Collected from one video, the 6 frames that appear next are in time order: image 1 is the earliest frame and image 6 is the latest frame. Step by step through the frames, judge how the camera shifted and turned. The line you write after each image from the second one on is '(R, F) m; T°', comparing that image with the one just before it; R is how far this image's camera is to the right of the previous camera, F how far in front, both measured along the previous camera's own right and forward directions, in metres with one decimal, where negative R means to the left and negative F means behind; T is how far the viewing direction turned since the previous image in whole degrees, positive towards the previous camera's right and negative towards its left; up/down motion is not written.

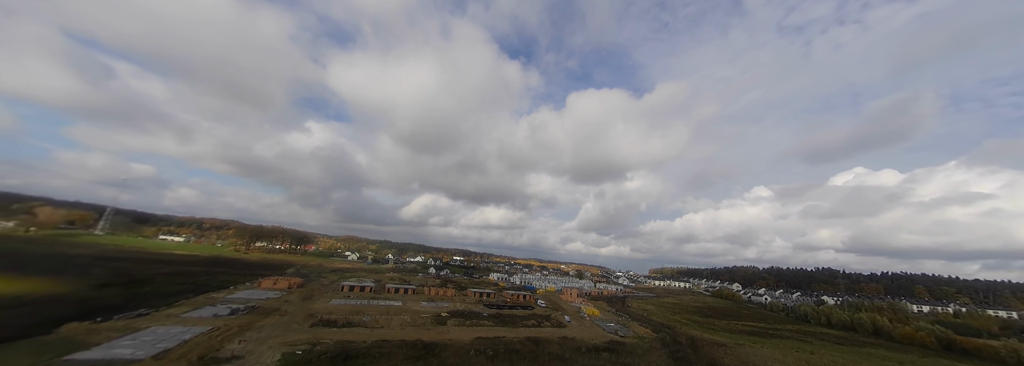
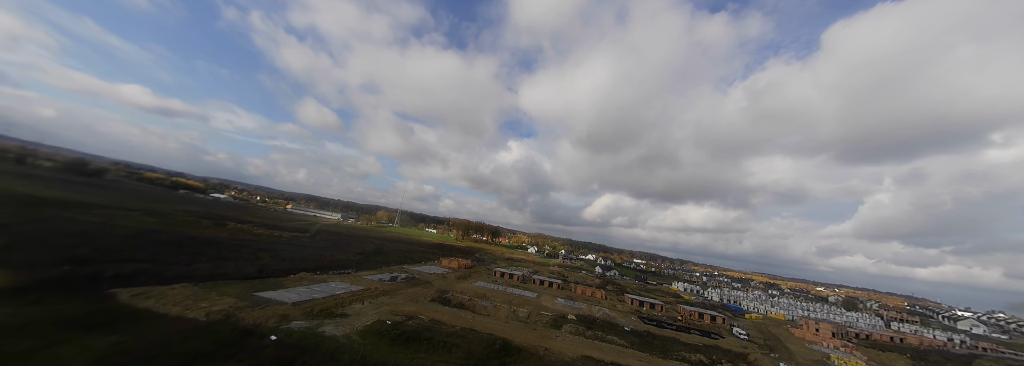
(+3.4, +5.6) m; -36°
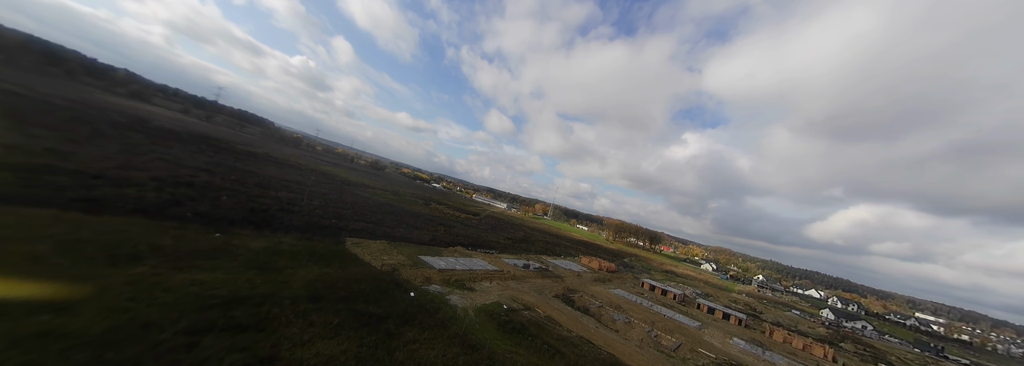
(+1.3, +2.0) m; -32°
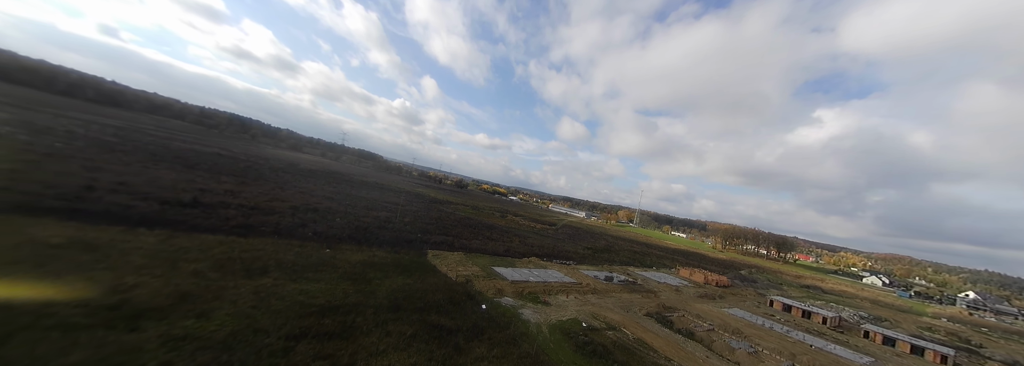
(+0.5, +0.9) m; -16°
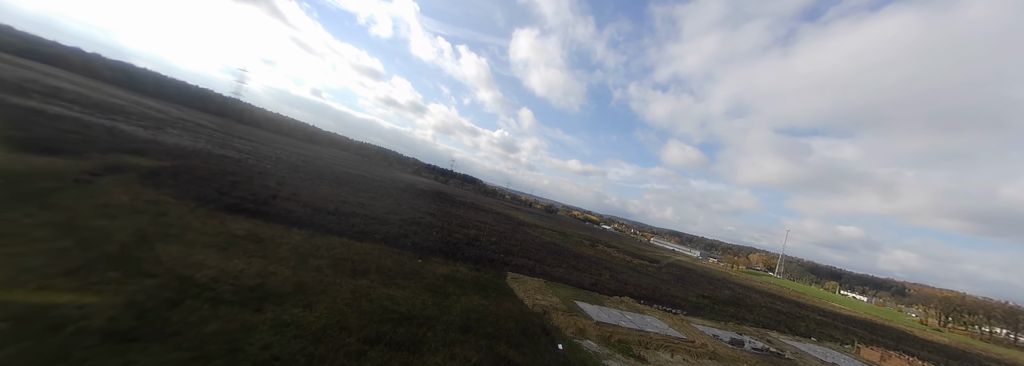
(+0.3, +1.0) m; -20°
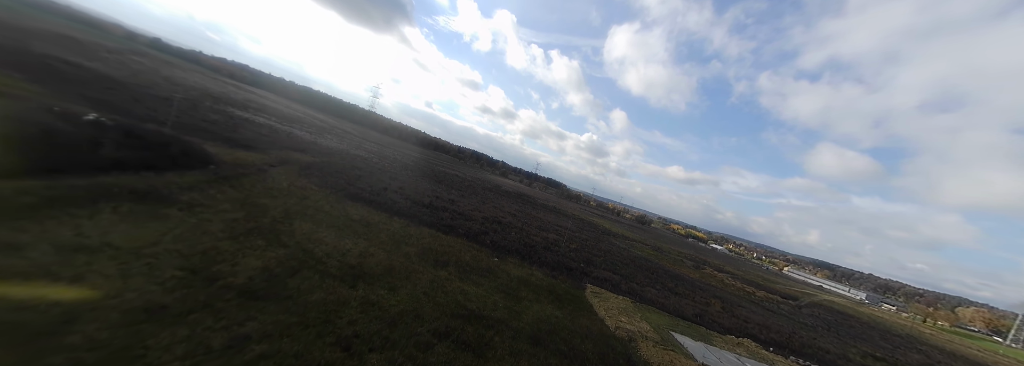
(+0.1, +0.8) m; -18°
